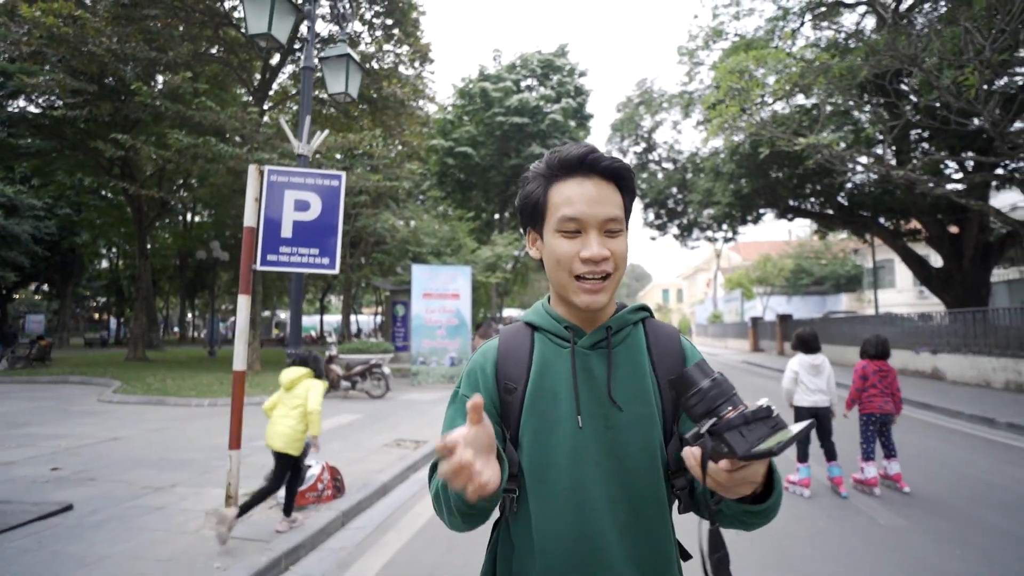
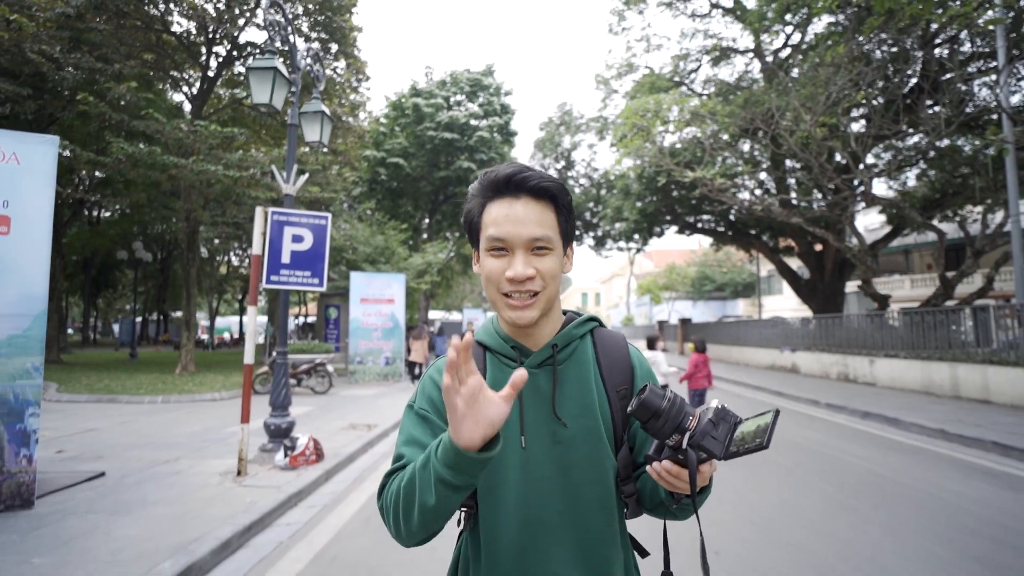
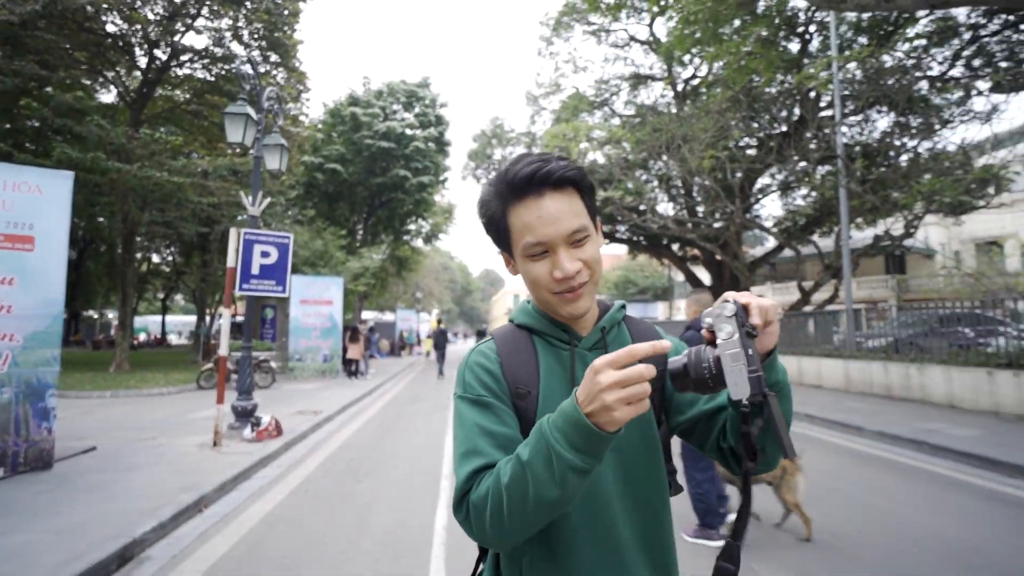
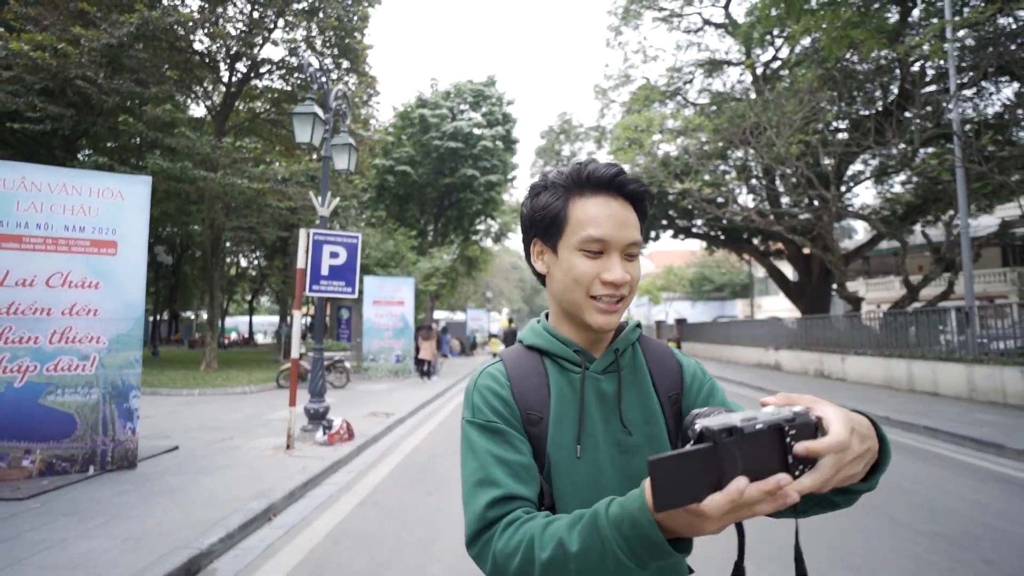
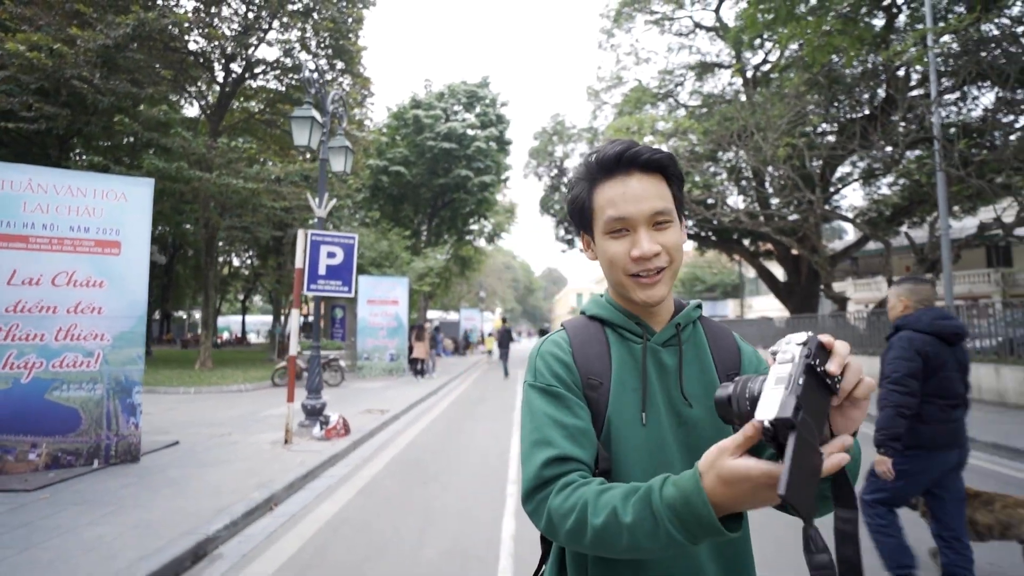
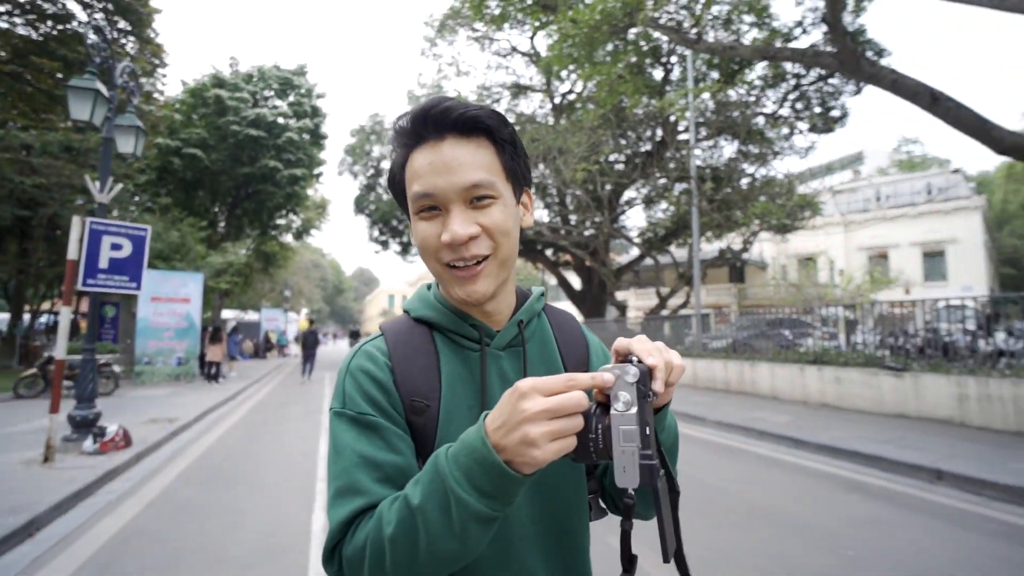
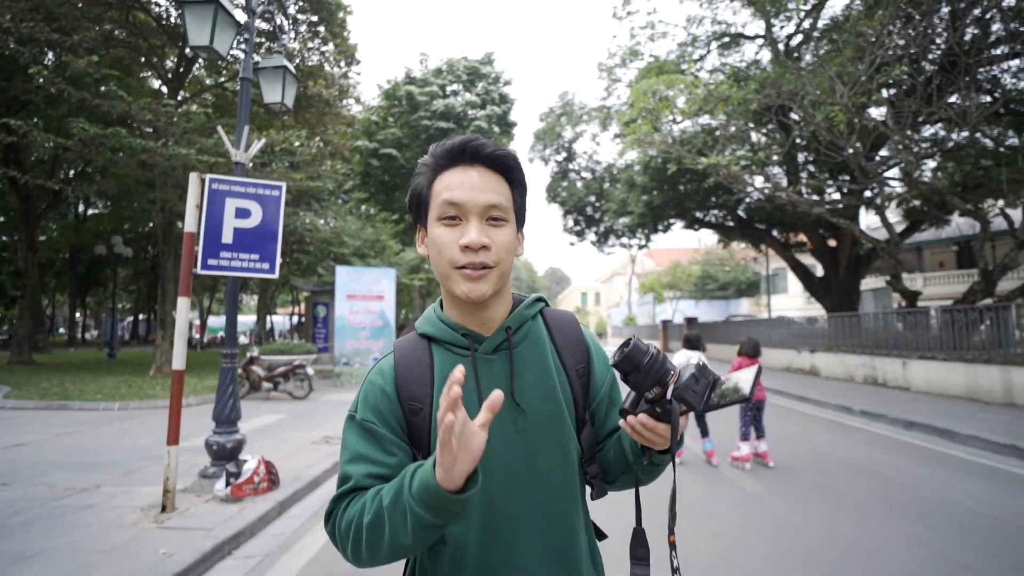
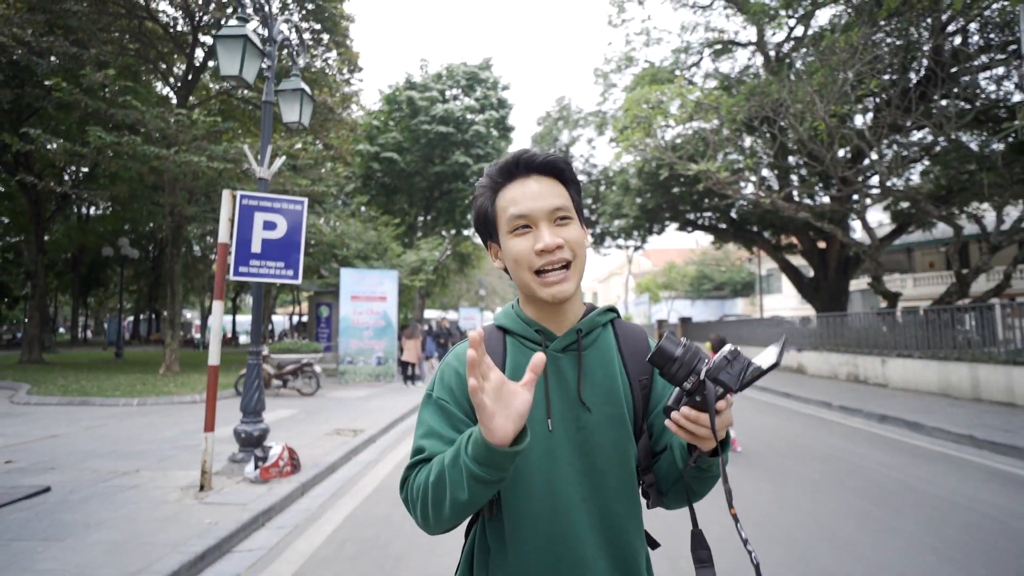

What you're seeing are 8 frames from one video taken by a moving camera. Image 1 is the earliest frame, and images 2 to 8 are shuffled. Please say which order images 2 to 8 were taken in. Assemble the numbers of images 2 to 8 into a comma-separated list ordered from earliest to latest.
7, 8, 2, 4, 5, 3, 6
